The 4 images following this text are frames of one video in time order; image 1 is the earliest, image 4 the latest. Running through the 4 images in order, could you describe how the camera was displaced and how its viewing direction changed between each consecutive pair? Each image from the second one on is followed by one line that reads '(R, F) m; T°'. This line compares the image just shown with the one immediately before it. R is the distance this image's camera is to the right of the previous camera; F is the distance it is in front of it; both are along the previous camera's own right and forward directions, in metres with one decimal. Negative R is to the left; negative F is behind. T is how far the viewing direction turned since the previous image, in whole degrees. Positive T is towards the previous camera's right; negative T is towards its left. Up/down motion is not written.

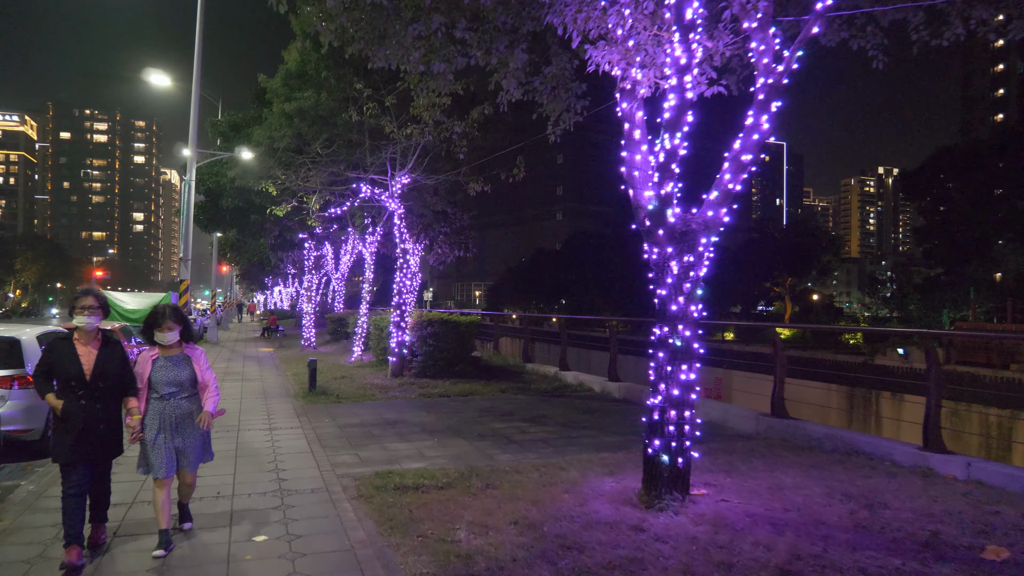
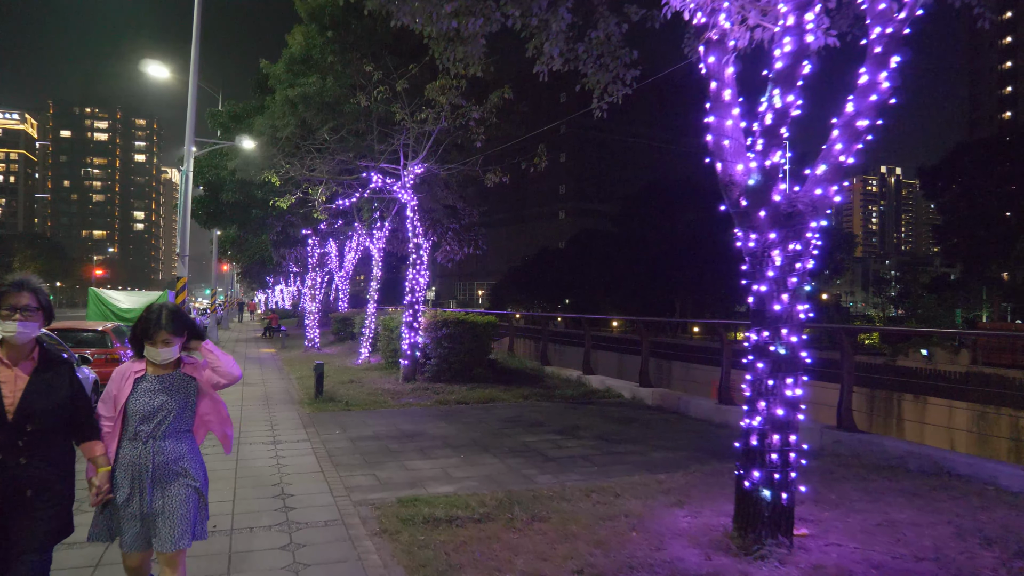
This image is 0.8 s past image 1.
(-0.4, +1.1) m; 0°
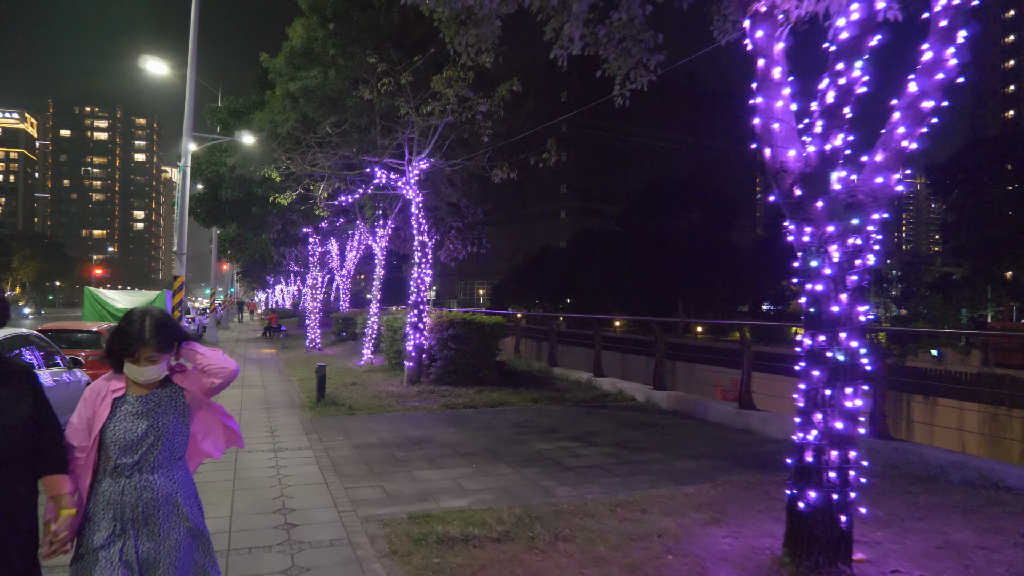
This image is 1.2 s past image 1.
(-0.2, +0.5) m; 0°
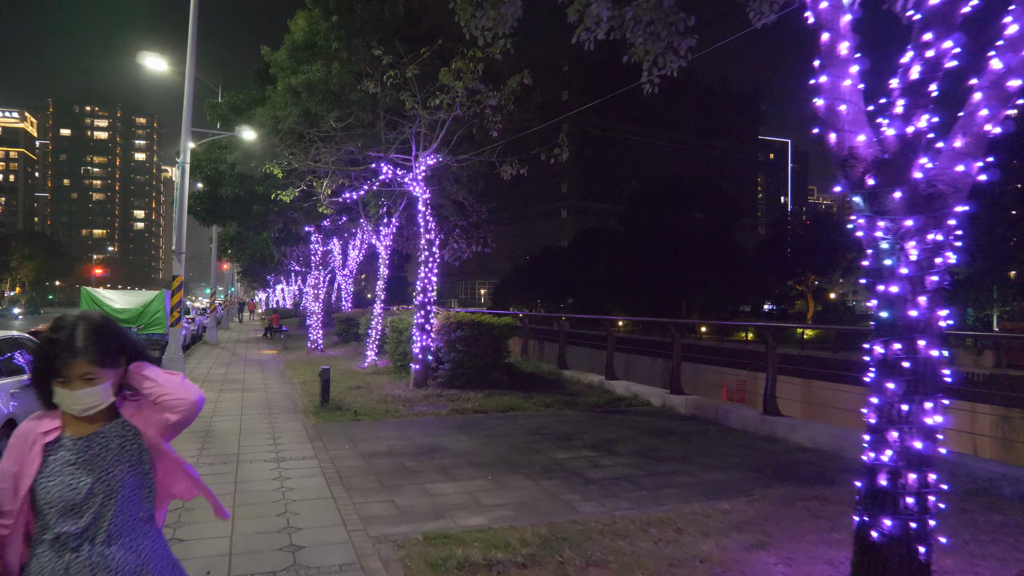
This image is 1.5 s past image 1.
(-0.2, +0.5) m; 0°
